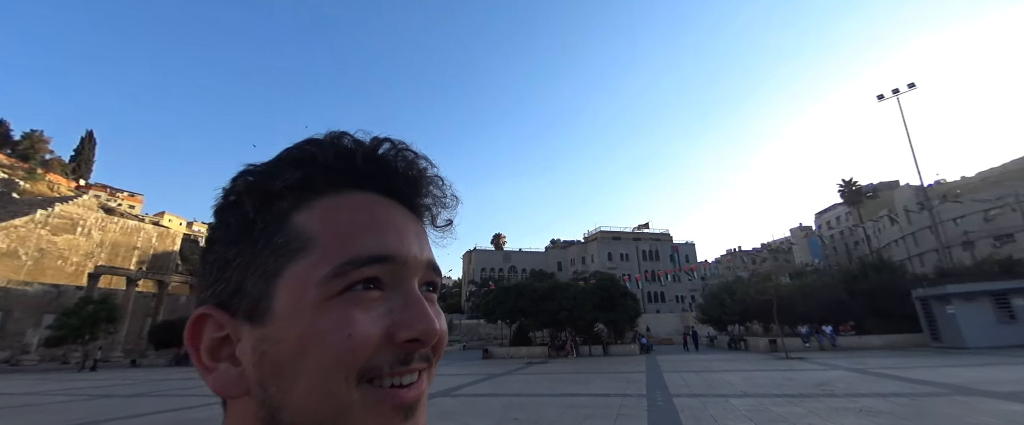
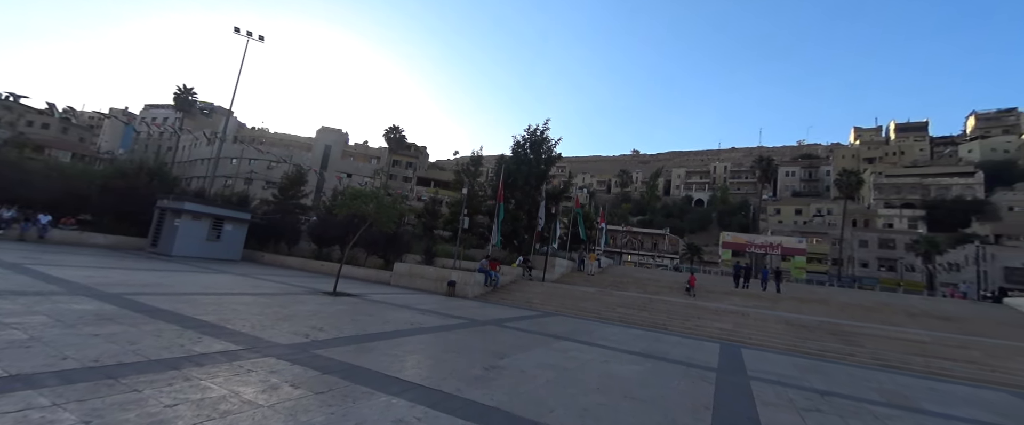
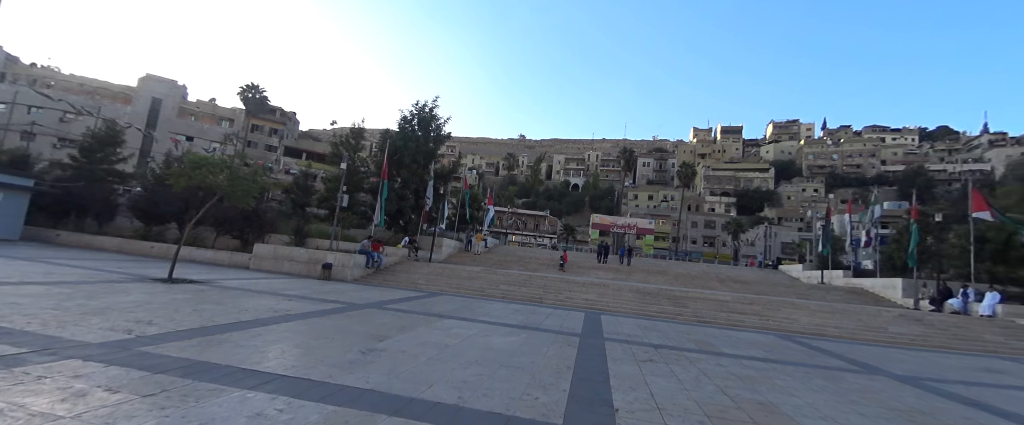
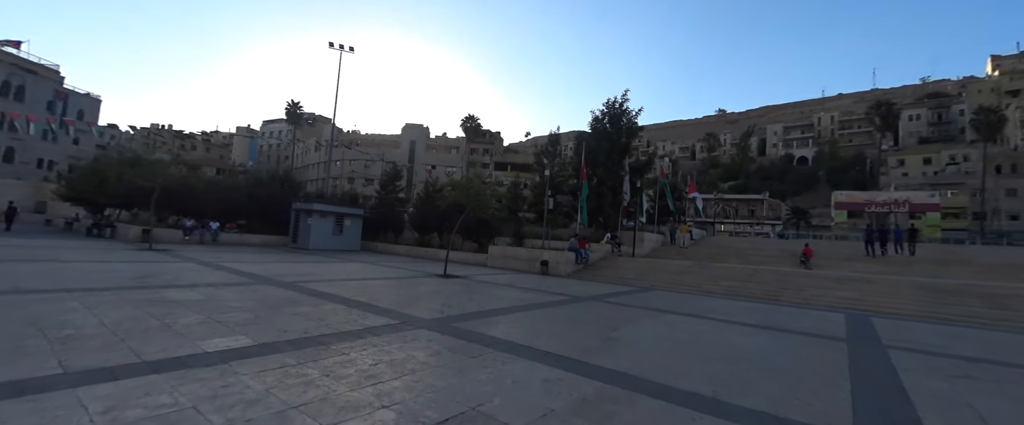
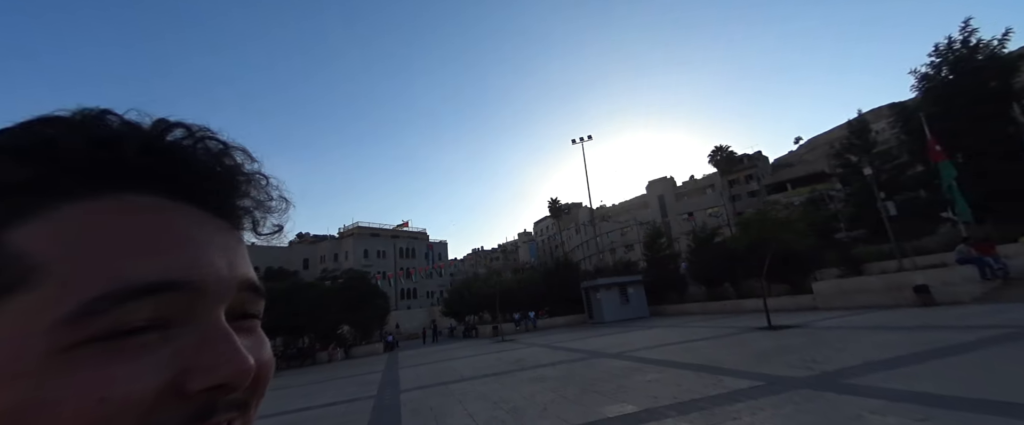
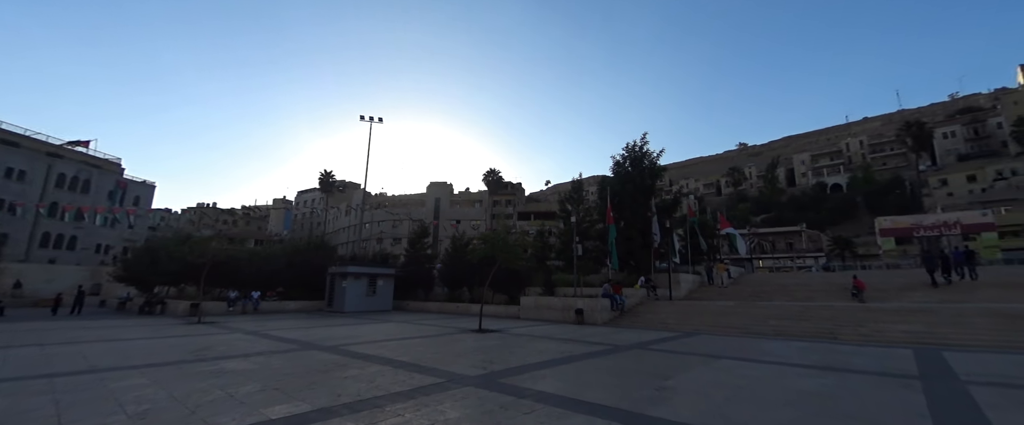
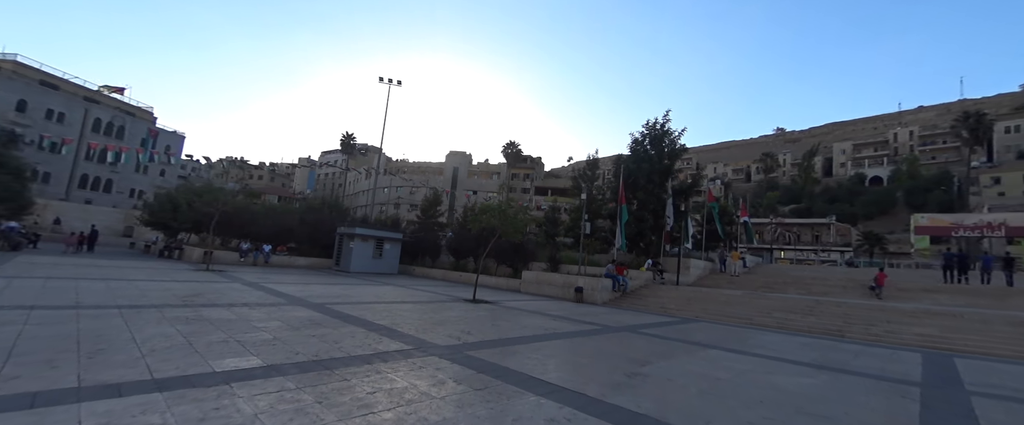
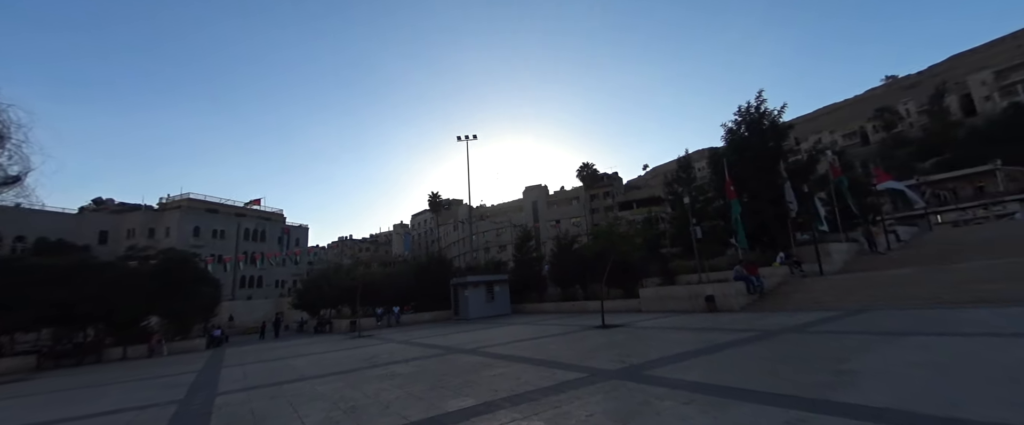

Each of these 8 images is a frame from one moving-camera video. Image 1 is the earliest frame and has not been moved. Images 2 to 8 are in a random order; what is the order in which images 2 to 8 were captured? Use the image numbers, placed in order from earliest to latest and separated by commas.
5, 8, 6, 4, 7, 2, 3
